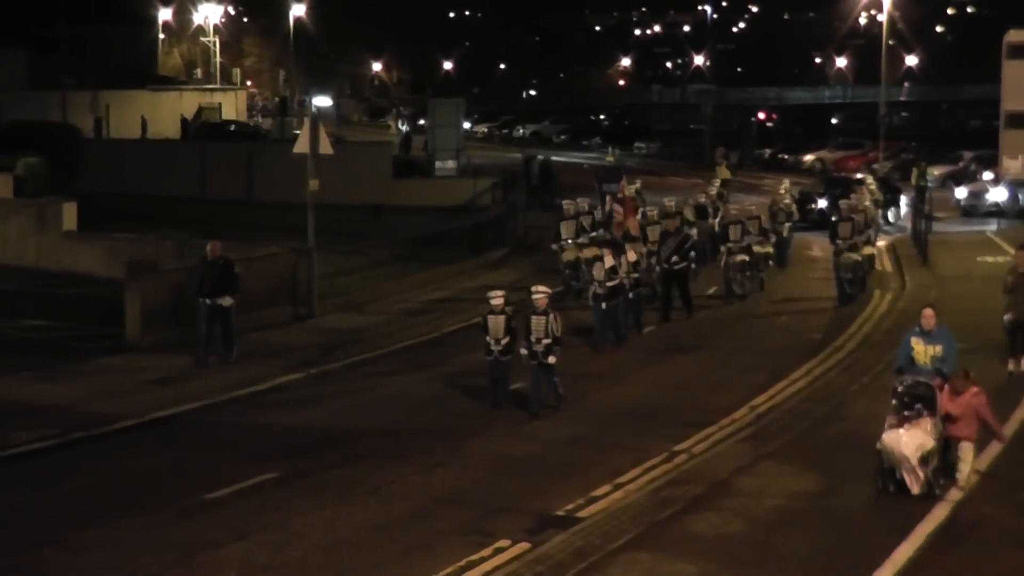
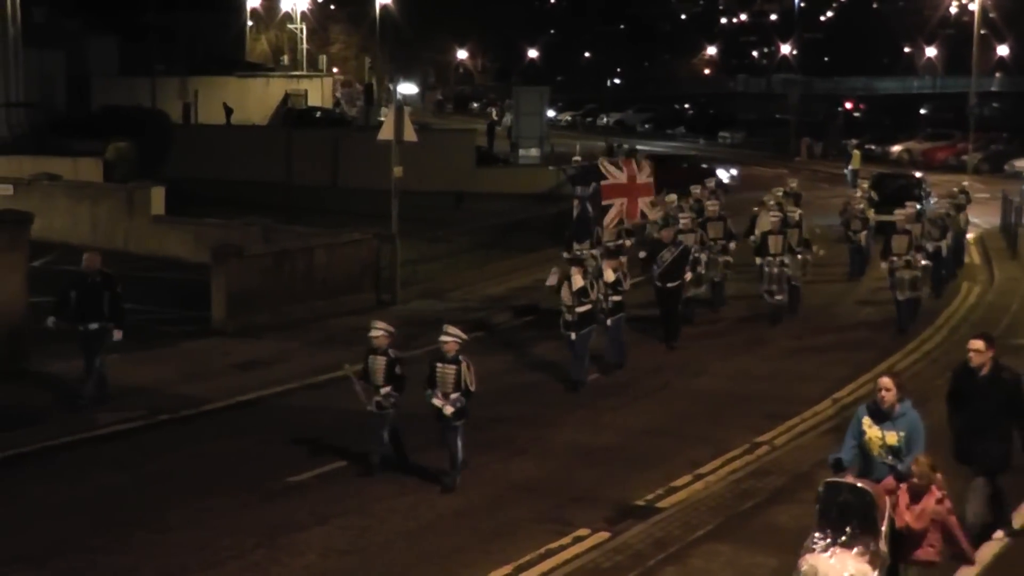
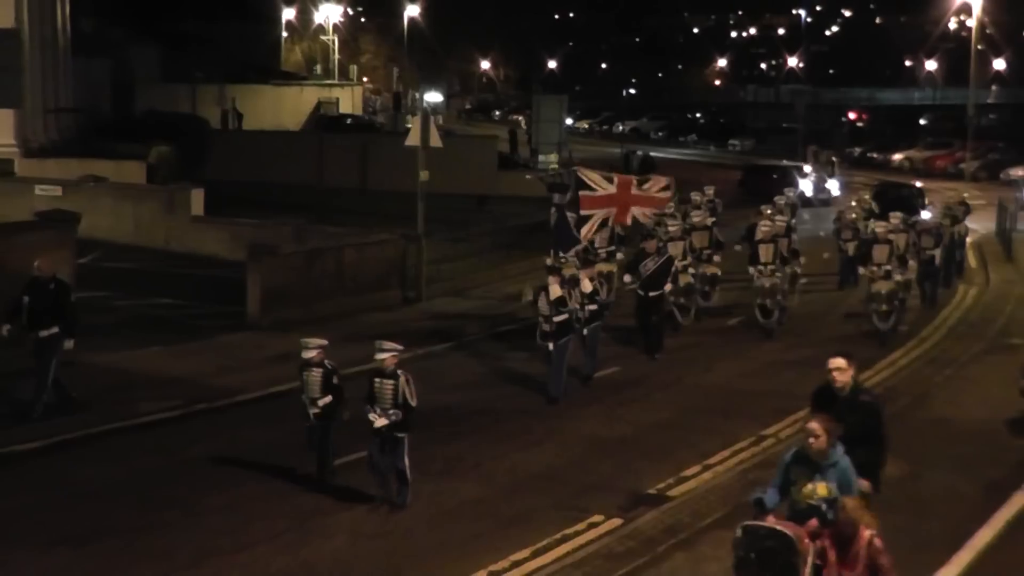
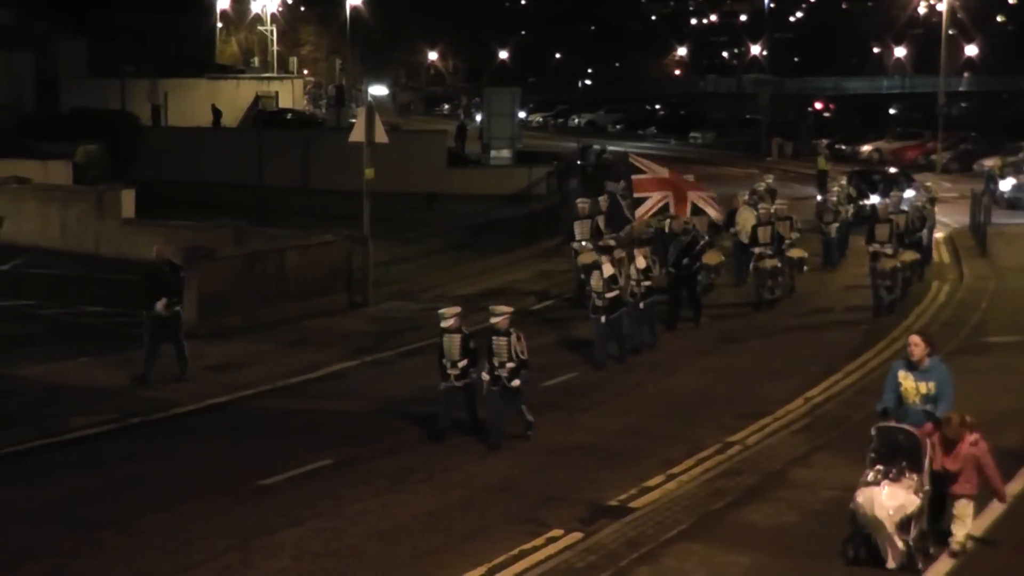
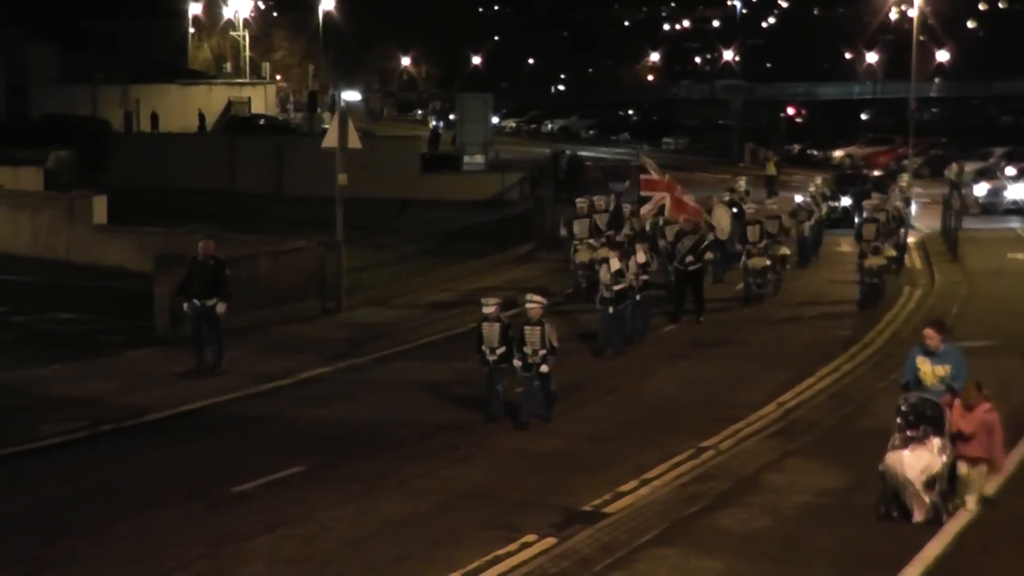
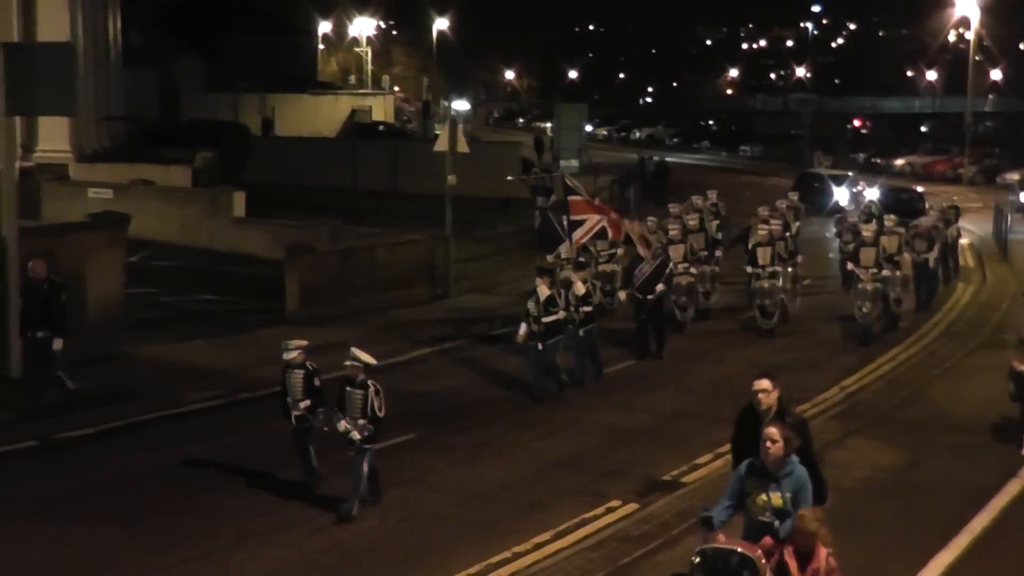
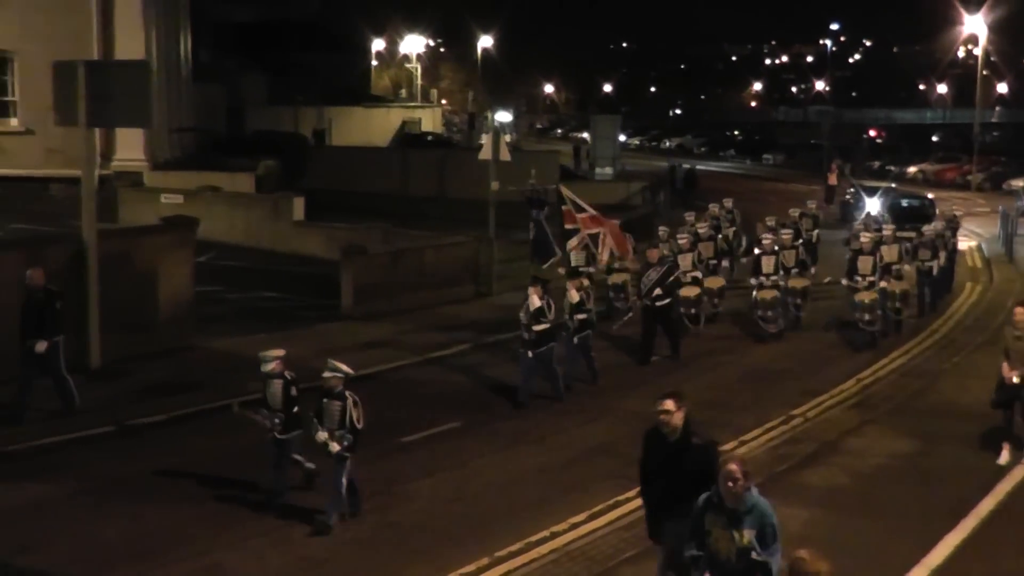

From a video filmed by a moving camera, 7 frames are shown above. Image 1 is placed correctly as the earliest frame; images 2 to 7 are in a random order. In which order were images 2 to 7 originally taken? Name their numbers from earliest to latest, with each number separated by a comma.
5, 4, 2, 3, 6, 7
